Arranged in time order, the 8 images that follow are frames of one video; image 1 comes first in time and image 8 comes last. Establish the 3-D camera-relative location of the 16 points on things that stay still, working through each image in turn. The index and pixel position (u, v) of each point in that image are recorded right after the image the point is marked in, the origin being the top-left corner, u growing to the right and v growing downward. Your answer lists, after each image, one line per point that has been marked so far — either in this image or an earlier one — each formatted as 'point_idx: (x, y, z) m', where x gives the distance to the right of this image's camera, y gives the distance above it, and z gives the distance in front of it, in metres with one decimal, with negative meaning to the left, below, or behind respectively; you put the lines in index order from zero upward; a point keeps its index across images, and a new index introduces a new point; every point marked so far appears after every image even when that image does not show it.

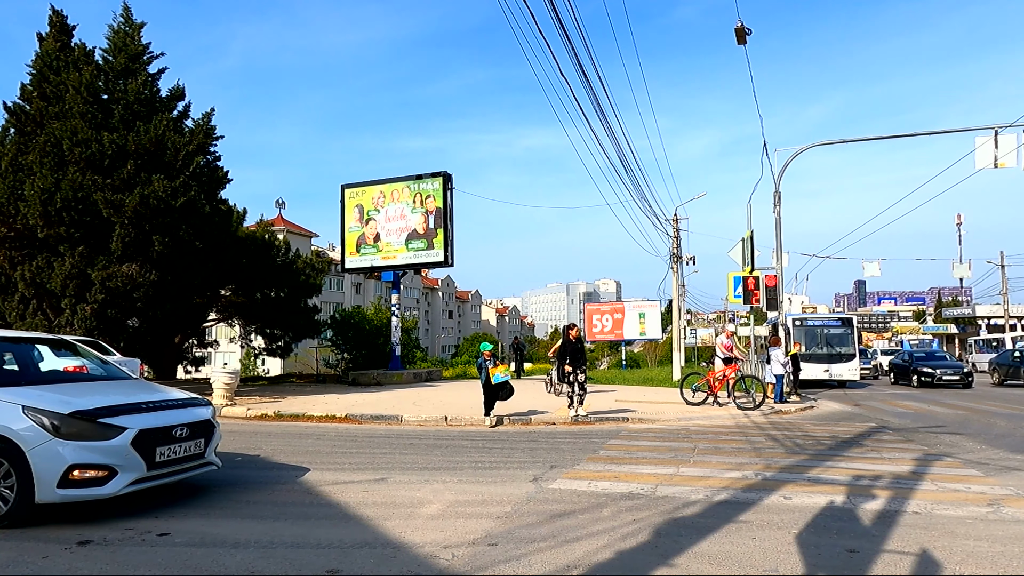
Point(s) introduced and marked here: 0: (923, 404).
0: (+12.3, -3.5, +19.9) m
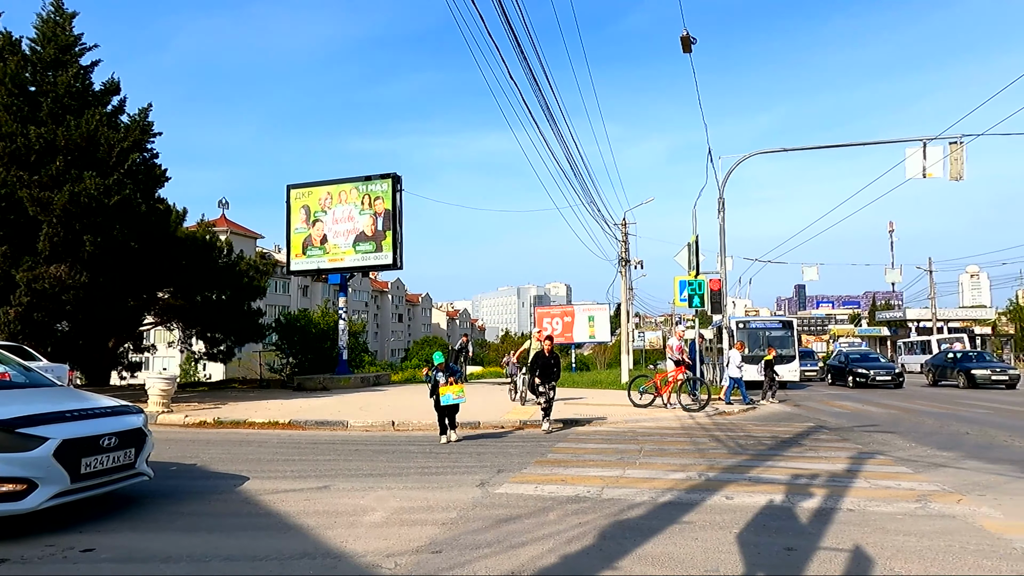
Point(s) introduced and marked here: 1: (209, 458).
0: (+10.7, -3.6, +20.7) m
1: (-4.5, -2.5, +10.0) m
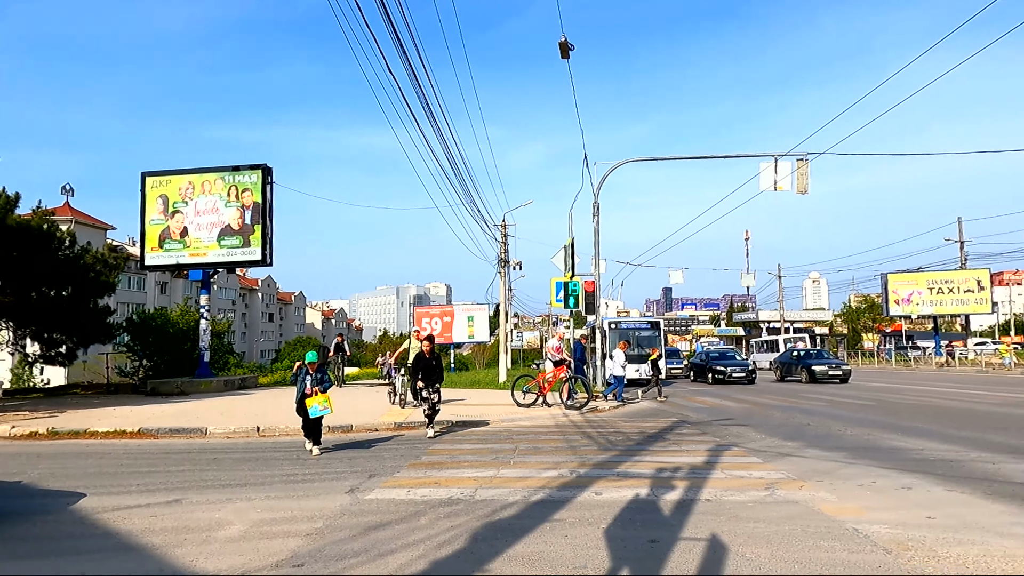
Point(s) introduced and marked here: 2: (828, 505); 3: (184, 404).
0: (+6.7, -3.7, +22.1) m
1: (-6.3, -2.5, +8.9) m
2: (+3.2, -2.2, +6.8) m
3: (-8.6, -3.0, +17.3) m
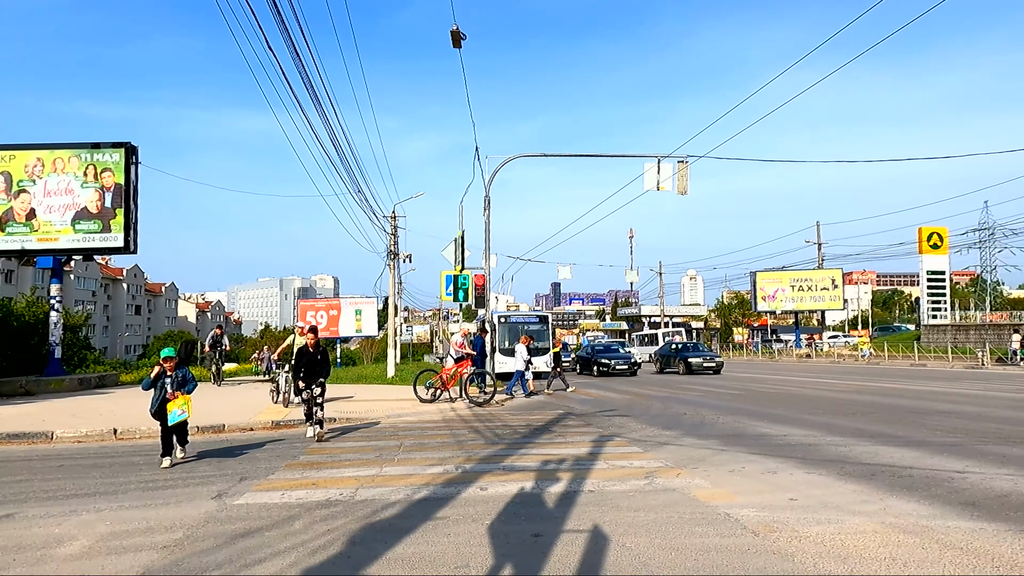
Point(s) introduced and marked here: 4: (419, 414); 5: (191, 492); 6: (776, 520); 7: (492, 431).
0: (+3.0, -3.5, +22.8) m
1: (-7.7, -2.3, +7.6) m
2: (+2.0, -2.2, +7.1) m
3: (-11.3, -2.7, +15.6) m
4: (-2.1, -2.9, +15.4) m
5: (-3.5, -2.3, +7.3) m
6: (+2.4, -2.1, +5.9) m
7: (-0.4, -2.6, +12.3) m
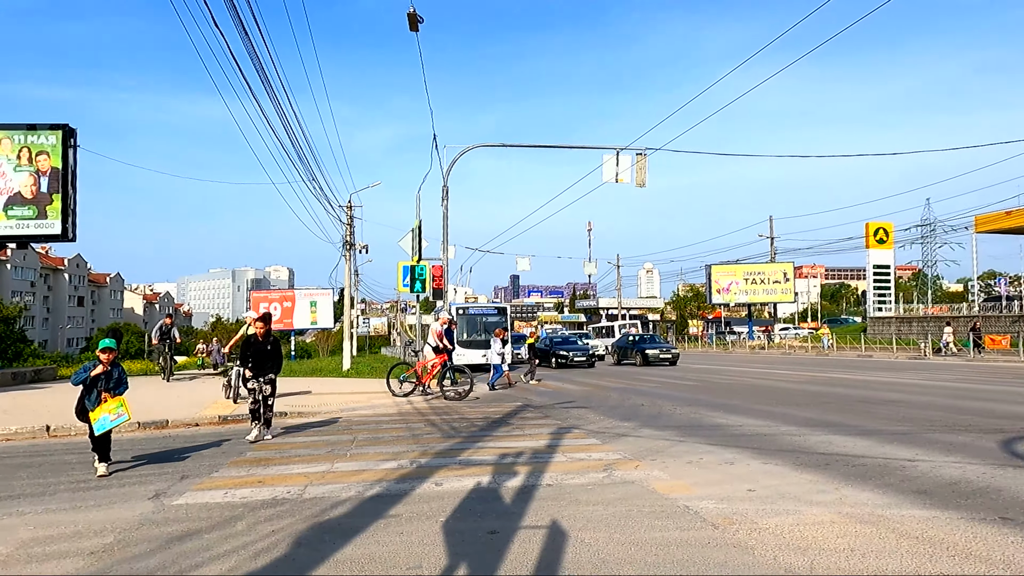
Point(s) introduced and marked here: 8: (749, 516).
0: (+1.5, -3.2, +22.8) m
1: (-8.2, -2.2, +6.9) m
2: (+1.6, -2.1, +7.0) m
3: (-12.3, -2.5, +14.6) m
4: (-3.1, -2.7, +15.1) m
5: (-4.0, -2.1, +6.9) m
6: (+2.0, -2.0, +5.9) m
7: (-1.1, -2.5, +12.1) m
8: (+2.1, -2.0, +5.7) m
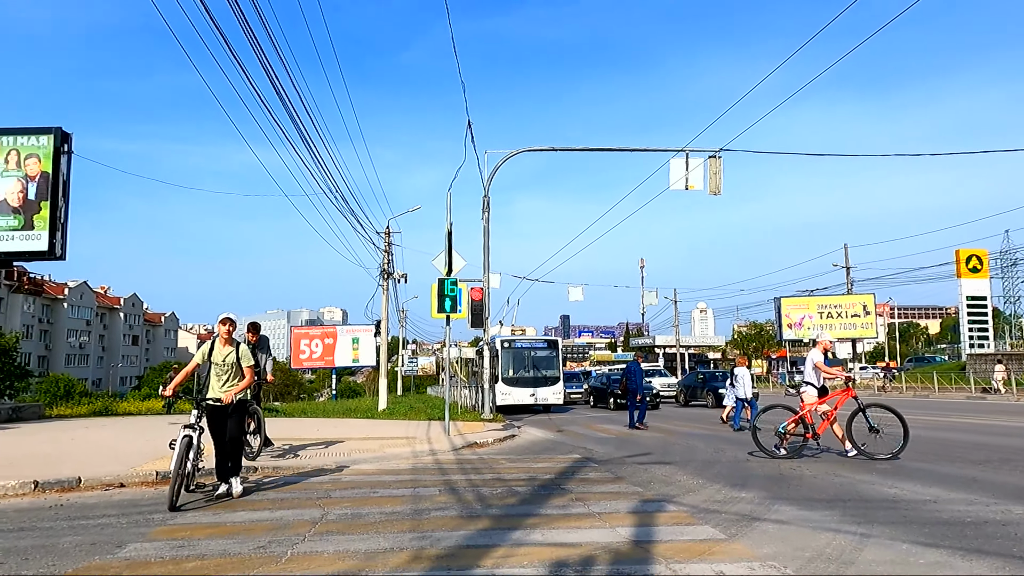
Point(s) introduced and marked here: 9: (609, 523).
0: (+3.0, -3.9, +18.5) m
1: (-7.9, -1.9, +3.5) m
2: (+1.9, -1.7, +2.9) m
3: (-11.4, -2.7, +11.6) m
4: (-2.2, -2.9, +11.3) m
5: (-3.7, -1.8, +3.3) m
6: (+2.2, -1.6, +1.8) m
7: (-0.4, -2.5, +8.1) m
8: (+2.3, -1.6, +1.7) m
9: (+0.9, -2.2, +6.3) m
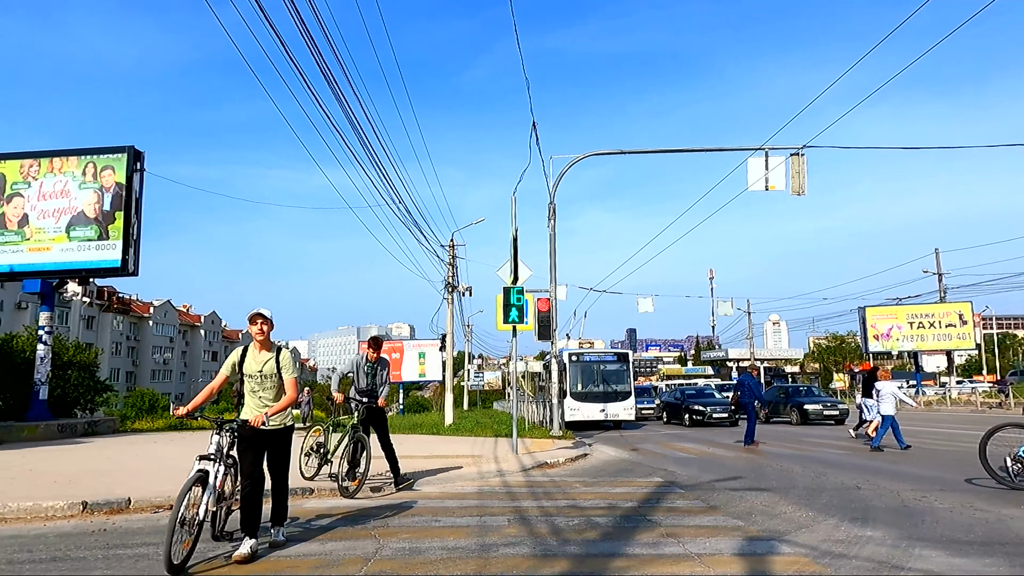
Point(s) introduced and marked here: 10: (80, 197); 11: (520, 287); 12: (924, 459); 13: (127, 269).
0: (+4.9, -4.1, +17.2) m
1: (-7.5, -2.0, +3.3) m
2: (+2.2, -1.6, +1.8) m
3: (-10.1, -3.0, +11.6) m
4: (-1.0, -3.0, +10.4) m
5: (-3.3, -1.8, +2.6) m
6: (+2.4, -1.5, +0.6) m
7: (+0.4, -2.5, +7.2) m
8: (+2.5, -1.4, +0.5) m
9: (+1.6, -2.2, +5.2) m
10: (-11.8, +2.3, +17.8) m
11: (+0.2, 0.0, +17.1) m
12: (+8.4, -3.6, +13.7) m
13: (-10.4, +0.6, +17.6) m
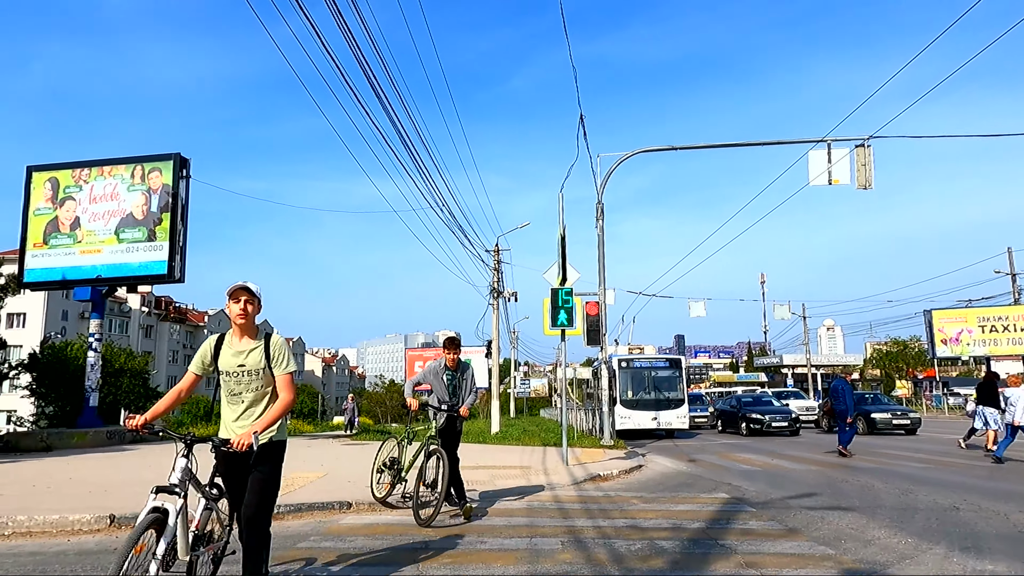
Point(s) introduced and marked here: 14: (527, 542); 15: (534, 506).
0: (+6.1, -4.1, +16.0) m
1: (-7.2, -1.9, +3.1) m
2: (+2.3, -1.5, +0.9) m
3: (-9.3, -3.1, +11.5) m
4: (-0.3, -3.0, +9.7) m
5: (-3.1, -1.8, +2.1) m
6: (+2.5, -1.3, -0.3) m
7: (+0.9, -2.5, +6.4) m
8: (+2.5, -1.3, -0.4) m
9: (+2.0, -2.1, +4.4) m
10: (-10.6, +2.1, +17.8) m
11: (+1.4, -0.1, +16.3) m
12: (+9.4, -3.5, +12.3) m
13: (-9.2, +0.4, +17.6) m
14: (+0.1, -2.5, +6.6) m
15: (+0.3, -2.9, +8.9) m
